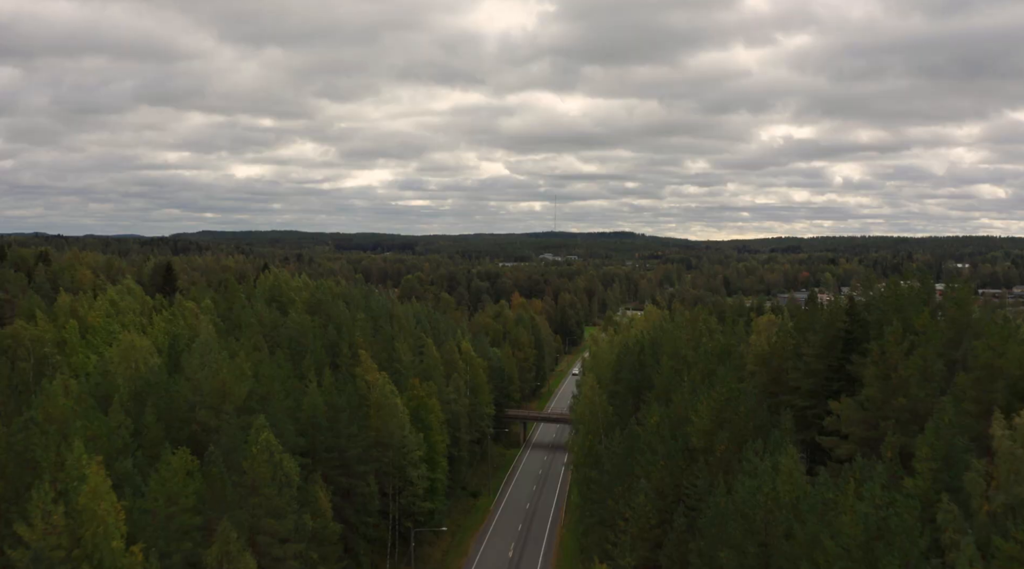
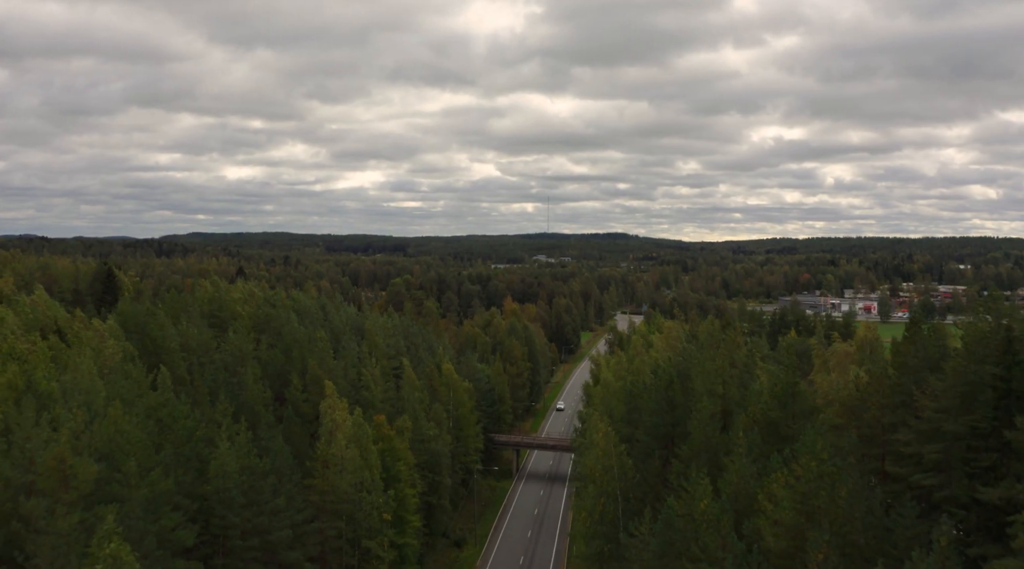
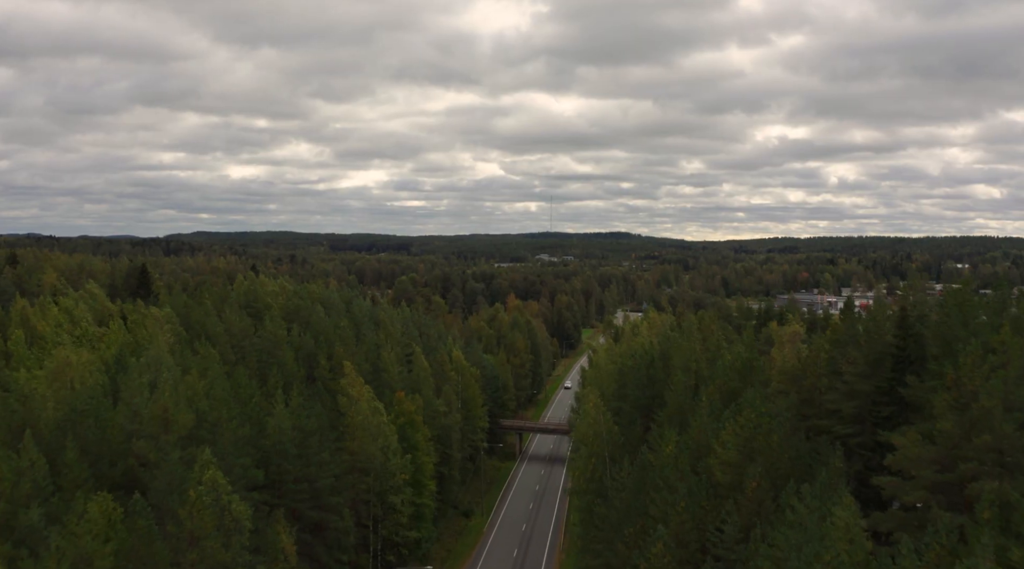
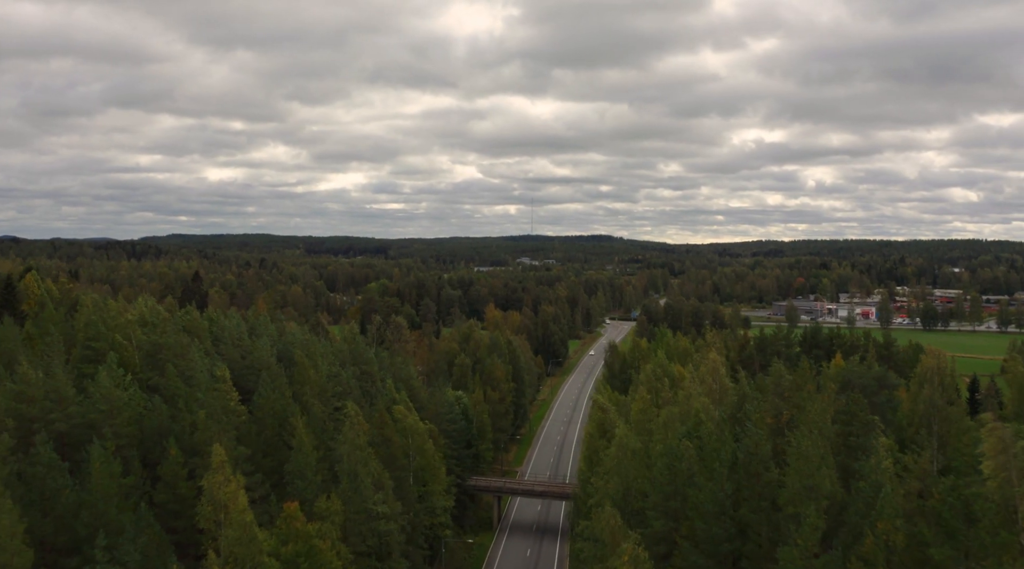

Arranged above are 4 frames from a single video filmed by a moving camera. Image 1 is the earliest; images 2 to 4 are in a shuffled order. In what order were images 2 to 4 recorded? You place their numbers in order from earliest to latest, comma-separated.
3, 2, 4
